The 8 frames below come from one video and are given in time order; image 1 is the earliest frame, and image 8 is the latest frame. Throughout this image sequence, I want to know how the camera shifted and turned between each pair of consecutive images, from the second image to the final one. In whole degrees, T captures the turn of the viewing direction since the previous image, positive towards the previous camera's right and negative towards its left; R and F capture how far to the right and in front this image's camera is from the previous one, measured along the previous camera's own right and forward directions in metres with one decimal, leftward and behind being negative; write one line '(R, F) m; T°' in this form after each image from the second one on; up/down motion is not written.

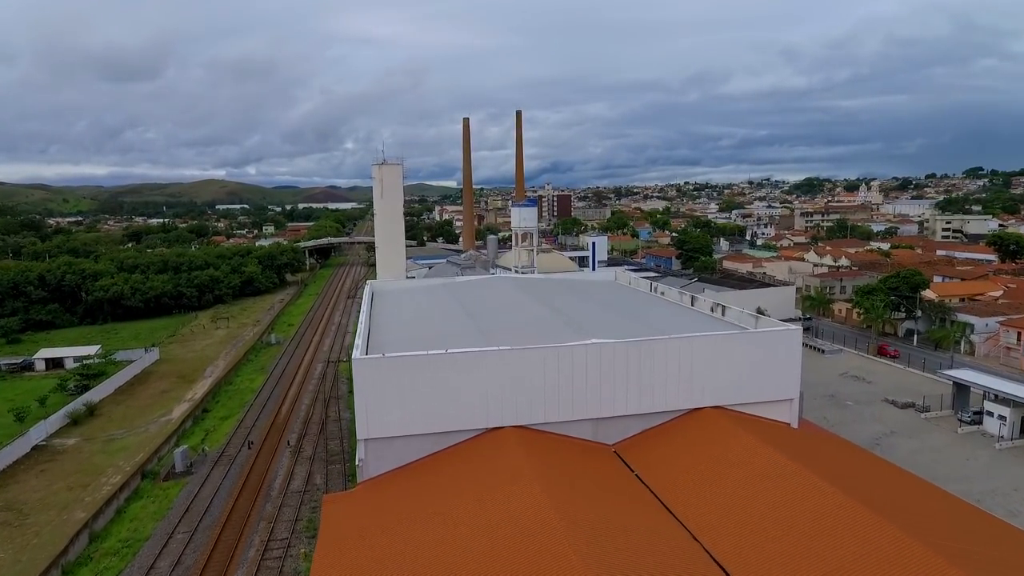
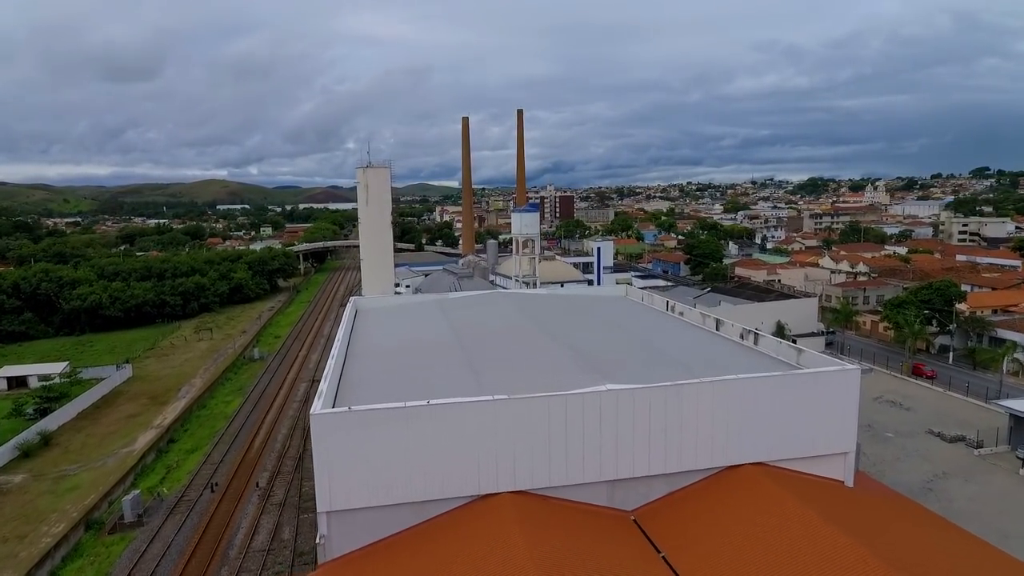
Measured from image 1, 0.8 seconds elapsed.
(+0.1, +1.9) m; 0°
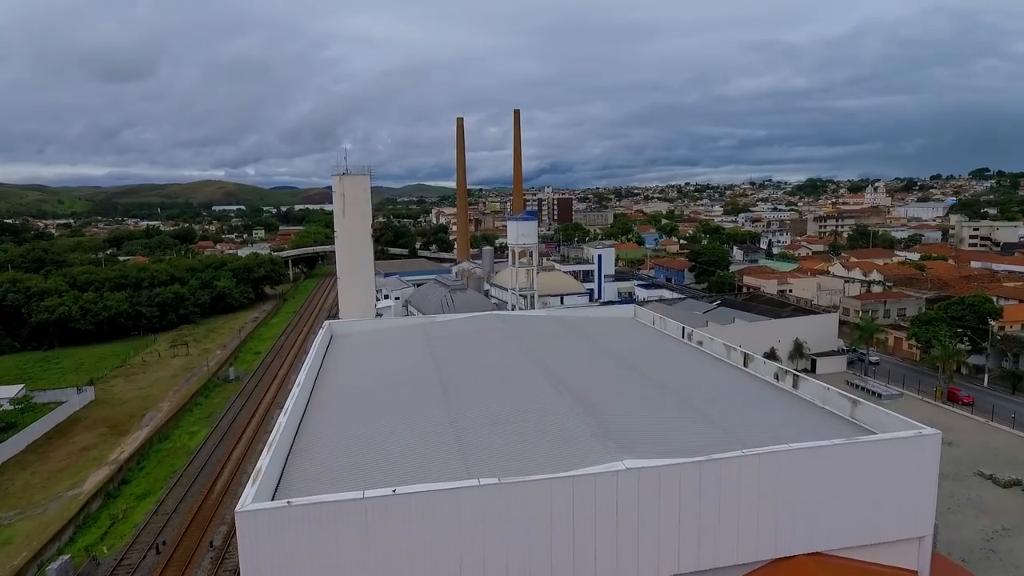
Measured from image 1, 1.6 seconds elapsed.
(+0.1, +1.9) m; 0°
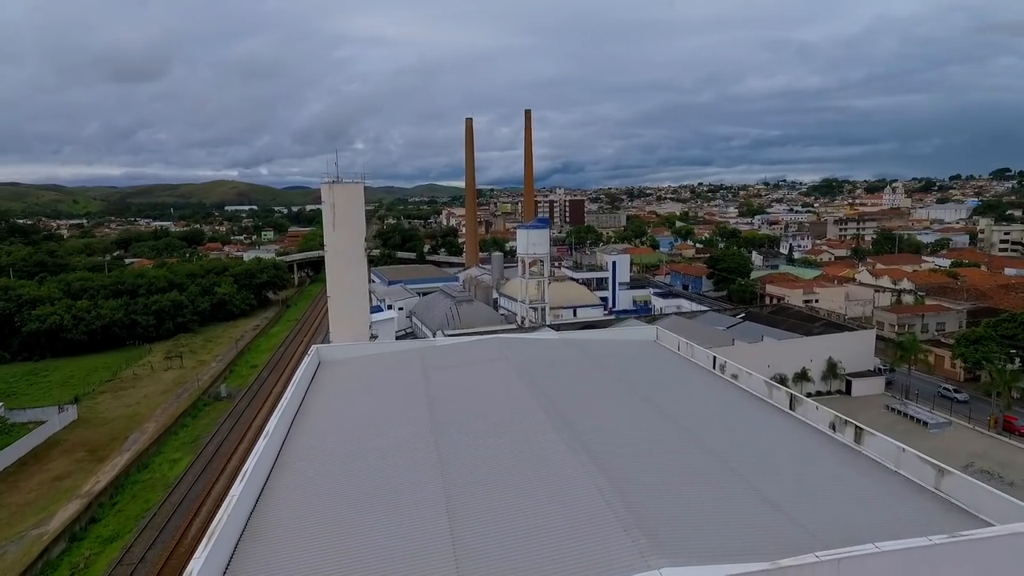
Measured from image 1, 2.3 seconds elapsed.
(+0.1, +1.6) m; -1°
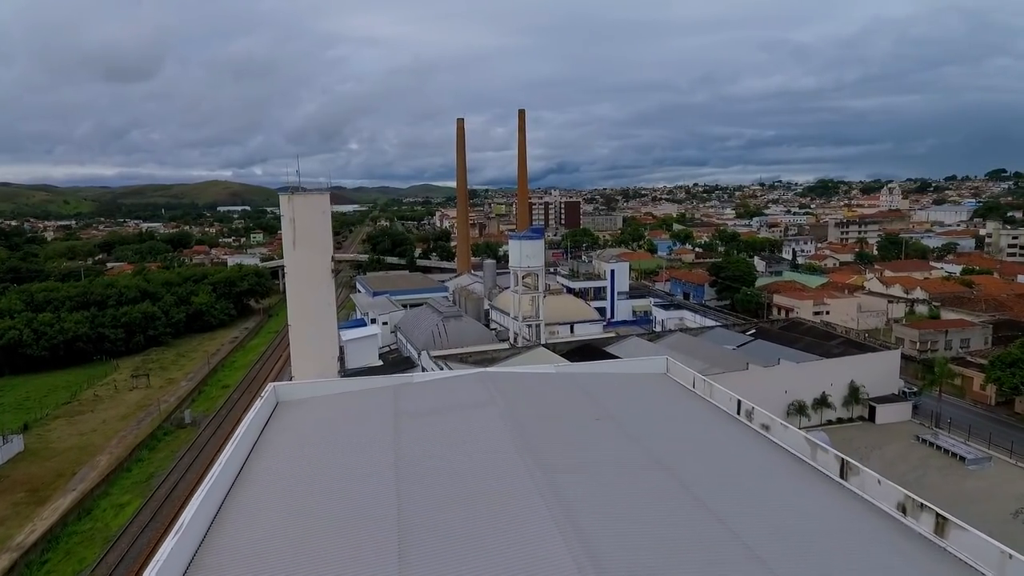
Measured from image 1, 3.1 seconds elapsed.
(+0.1, +1.9) m; 0°
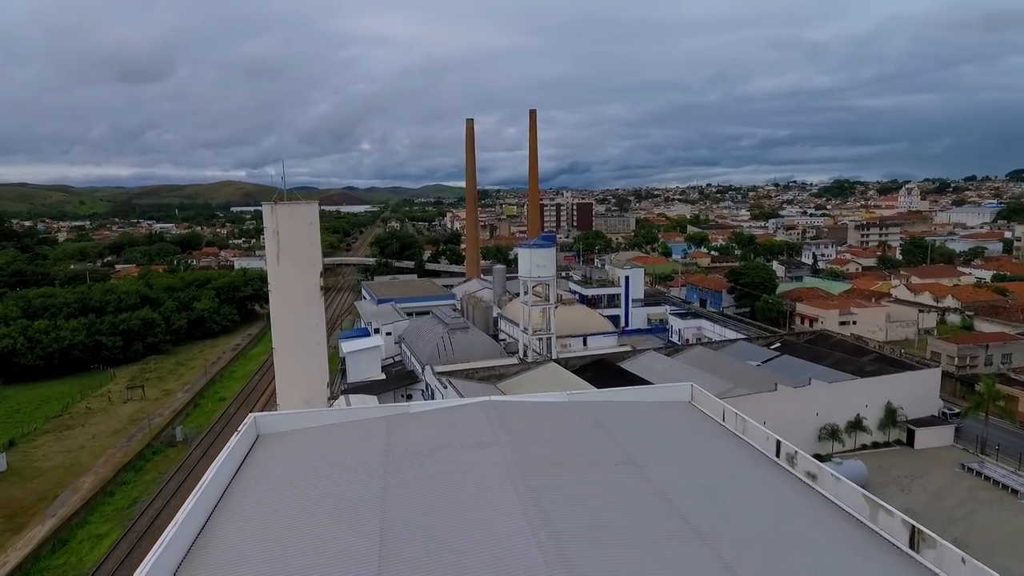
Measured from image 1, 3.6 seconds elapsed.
(+0.1, +1.2) m; -1°
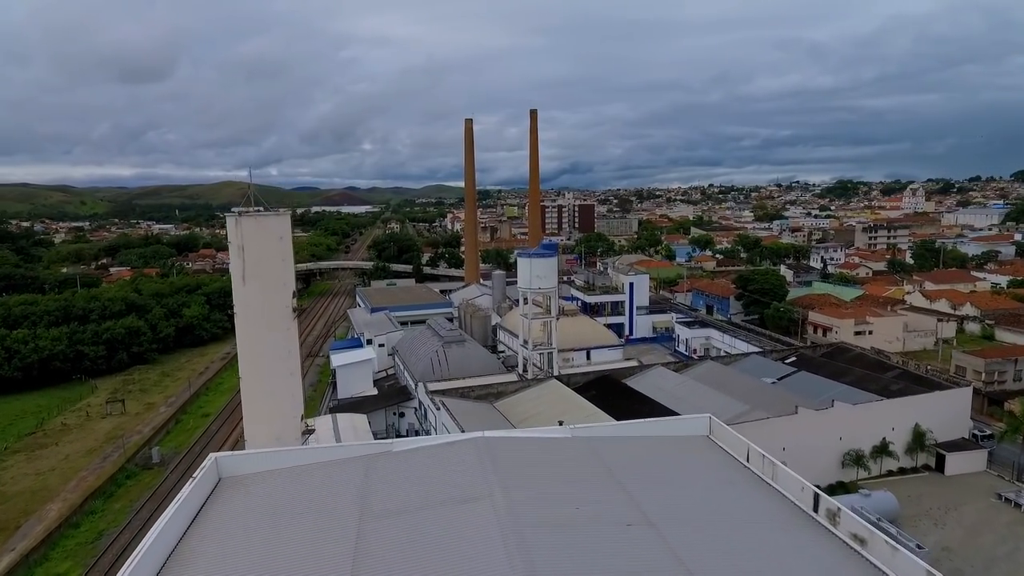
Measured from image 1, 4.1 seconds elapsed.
(+0.1, +1.2) m; 0°
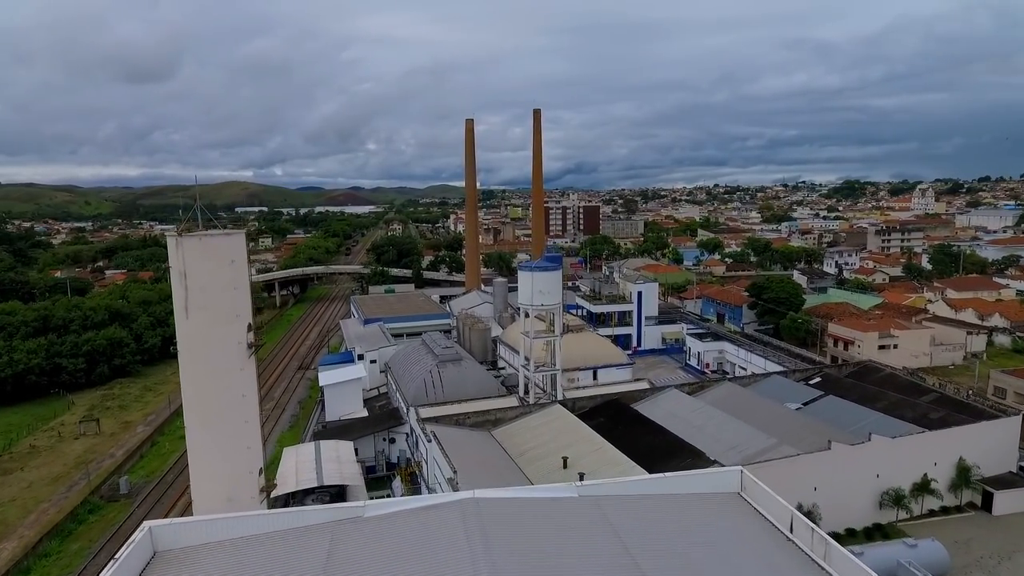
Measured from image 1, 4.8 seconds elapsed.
(+0.1, +1.6) m; 0°
